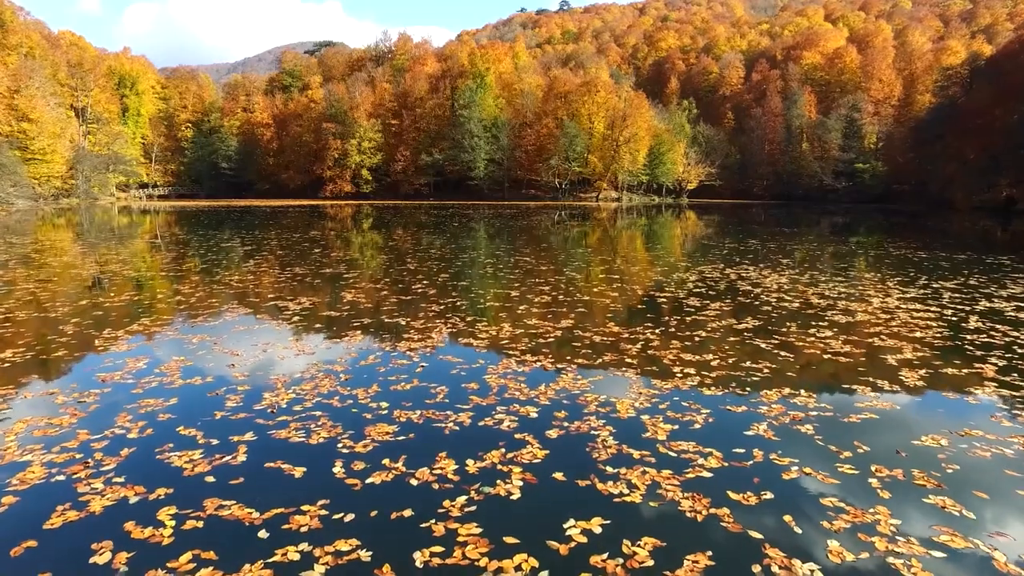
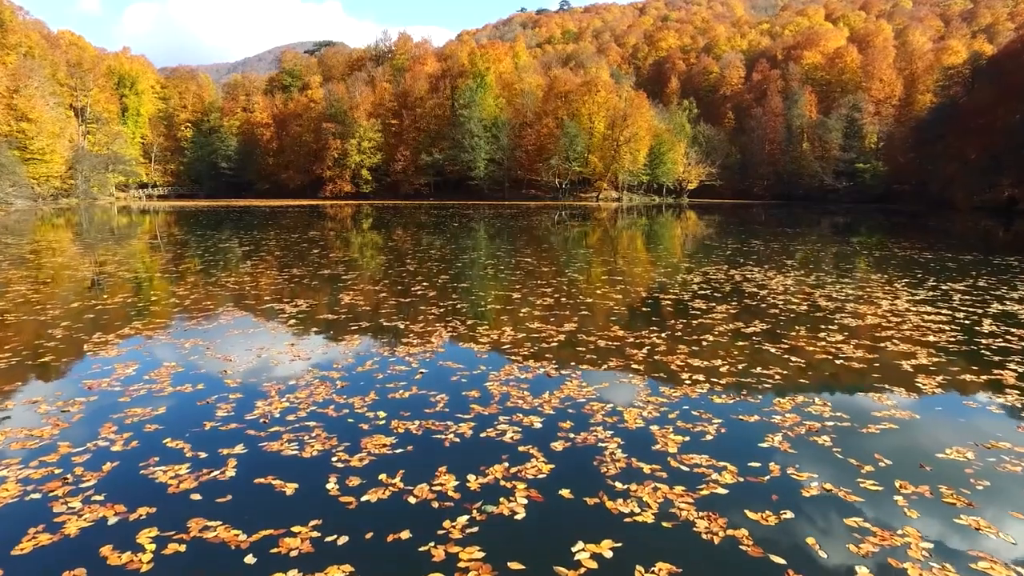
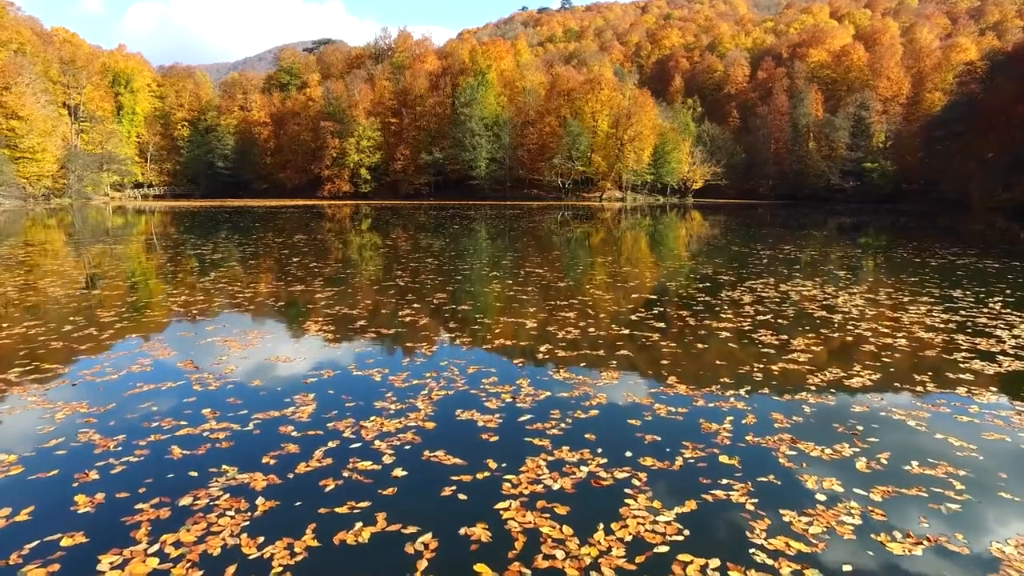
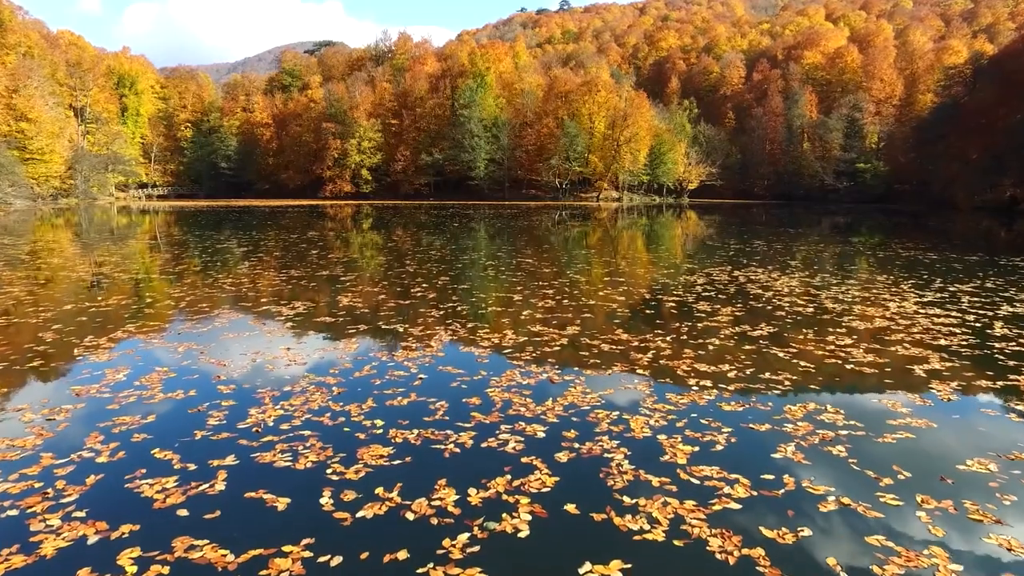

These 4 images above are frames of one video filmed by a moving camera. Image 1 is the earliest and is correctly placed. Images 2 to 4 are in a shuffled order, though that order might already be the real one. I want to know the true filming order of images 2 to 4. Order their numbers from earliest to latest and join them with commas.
2, 4, 3
